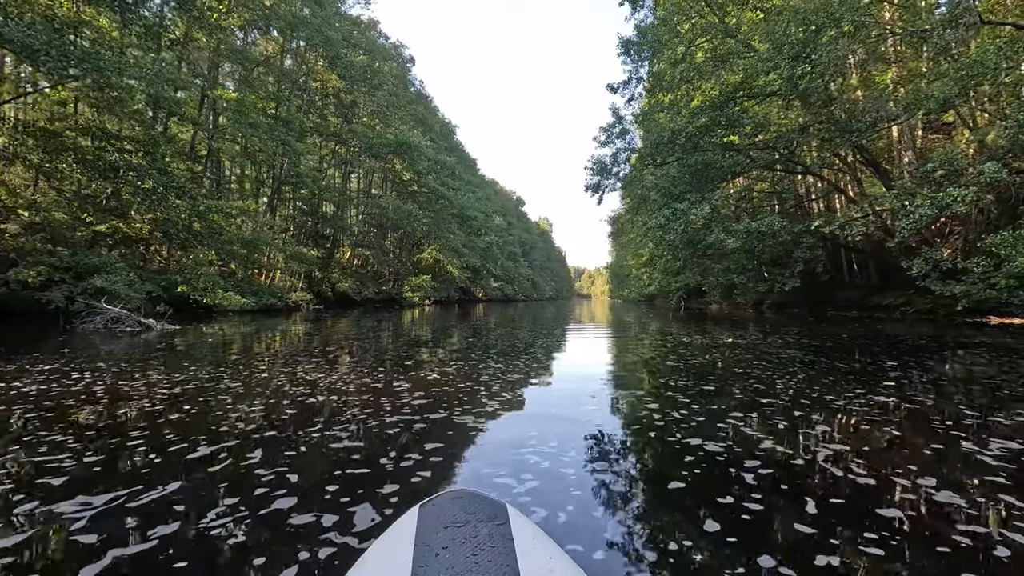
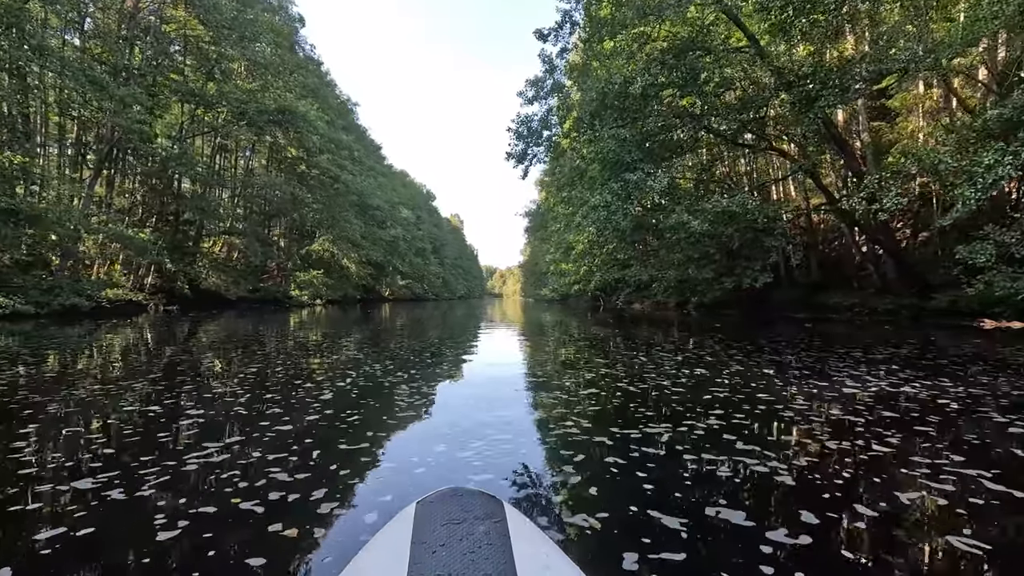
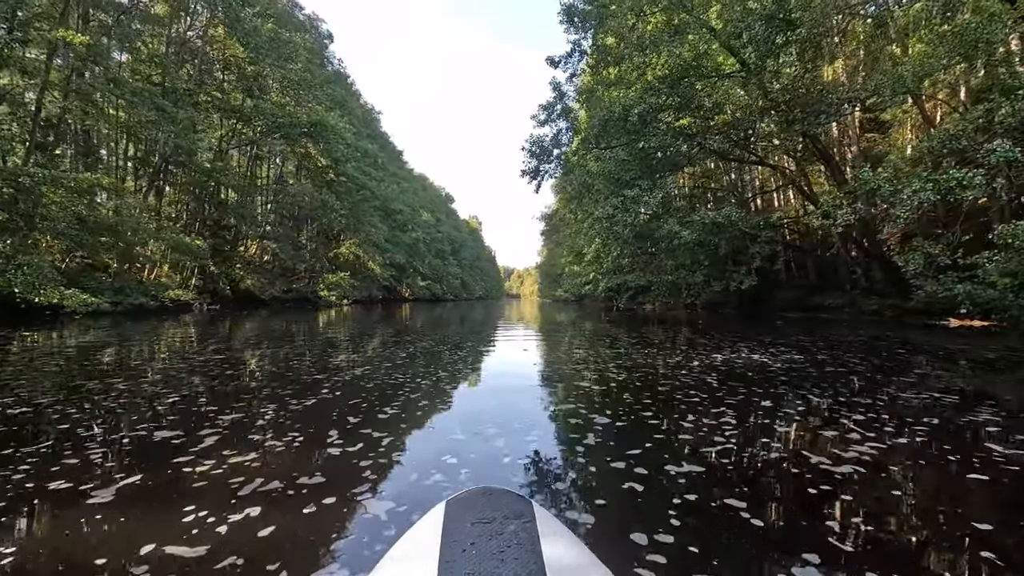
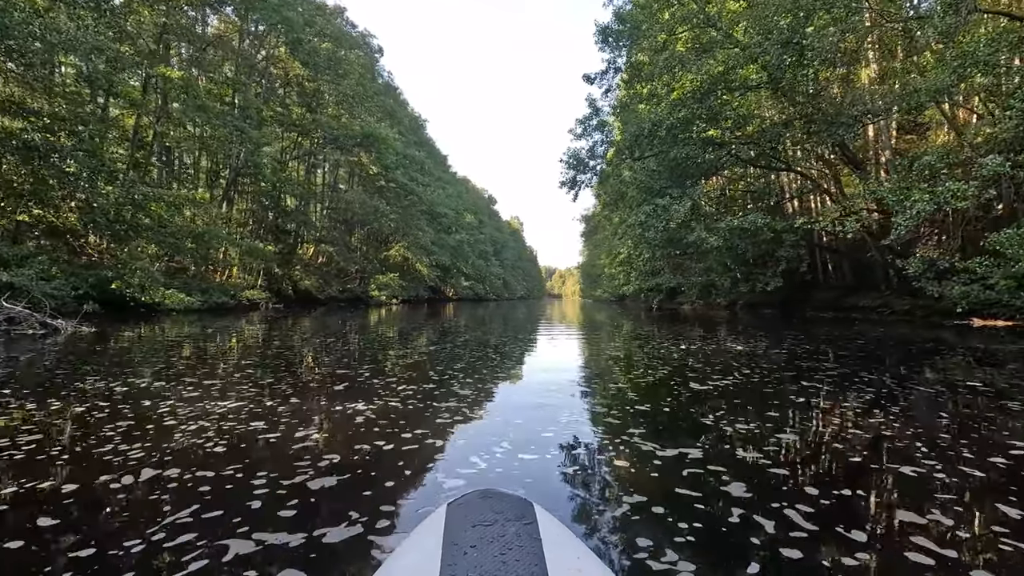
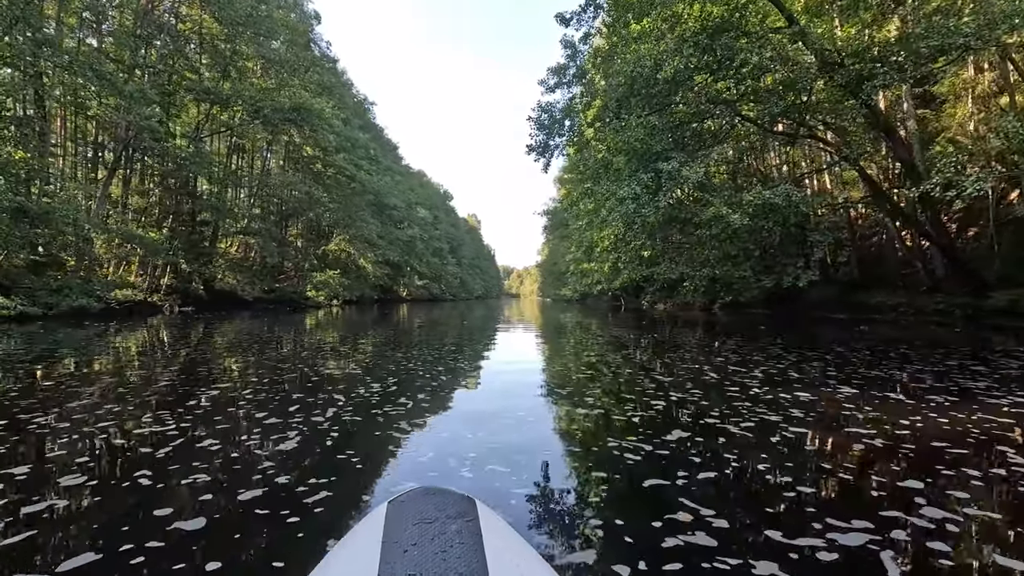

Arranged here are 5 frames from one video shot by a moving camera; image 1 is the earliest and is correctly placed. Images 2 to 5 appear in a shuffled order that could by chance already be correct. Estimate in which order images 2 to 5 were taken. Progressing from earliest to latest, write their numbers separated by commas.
4, 3, 2, 5
